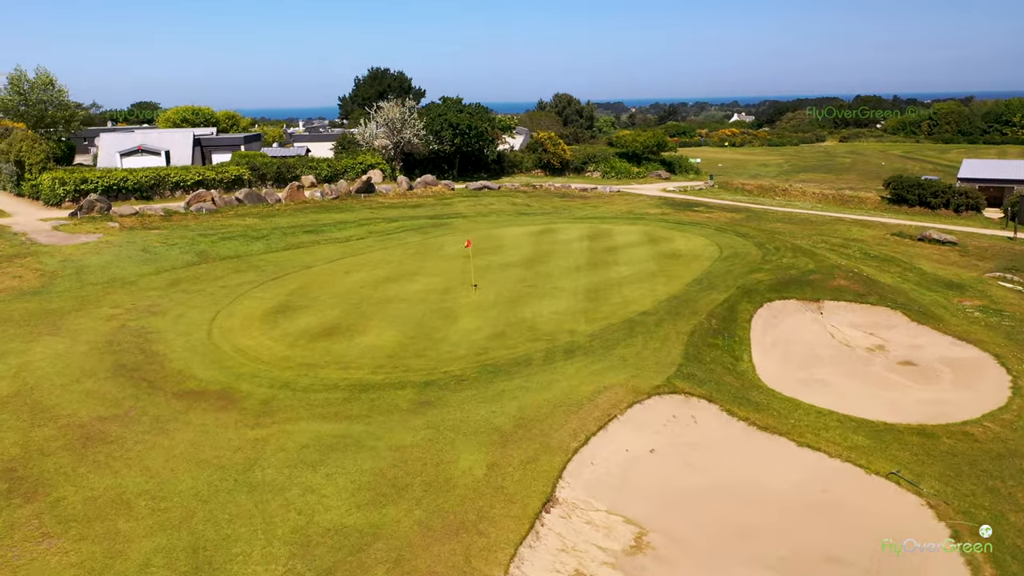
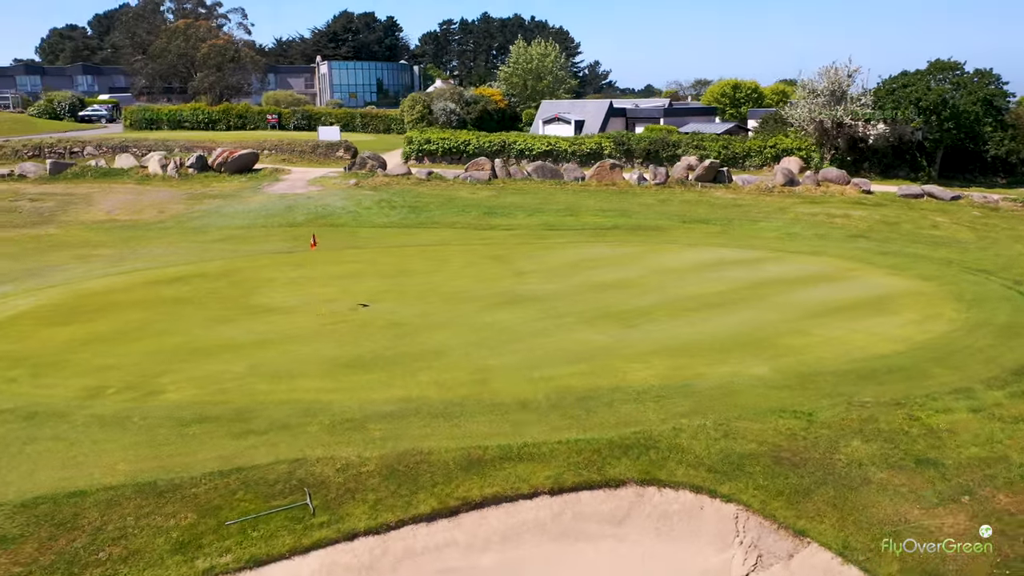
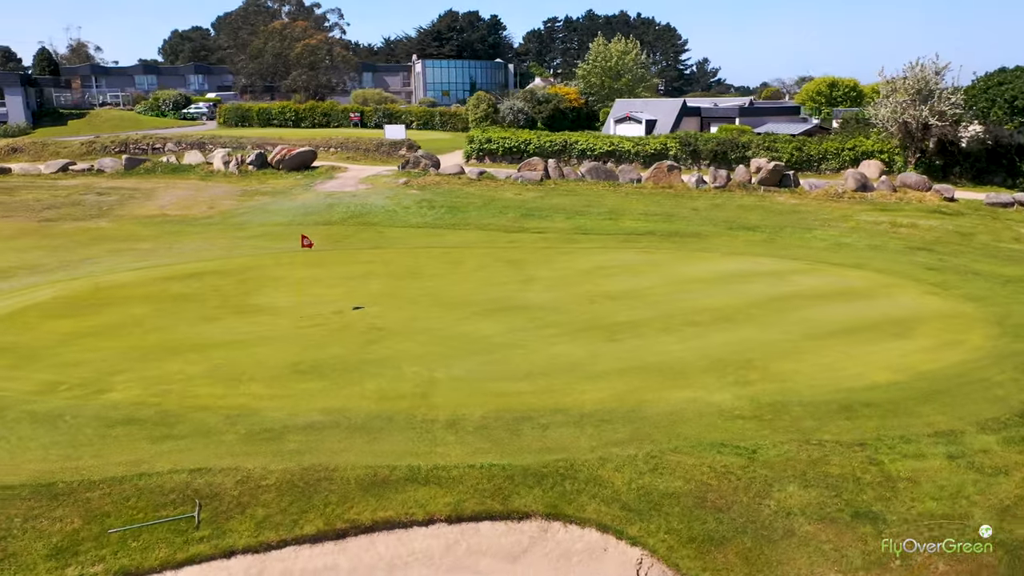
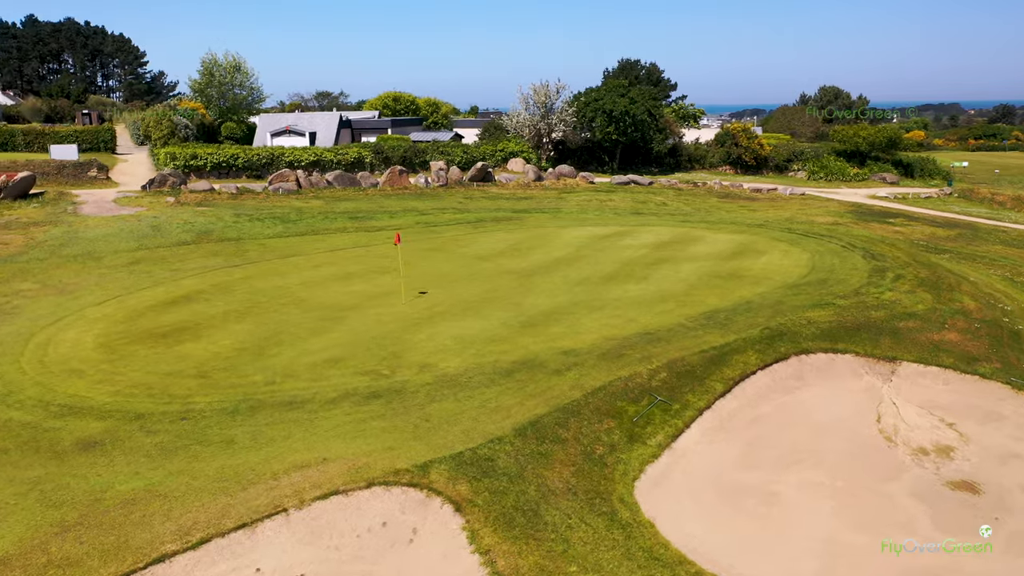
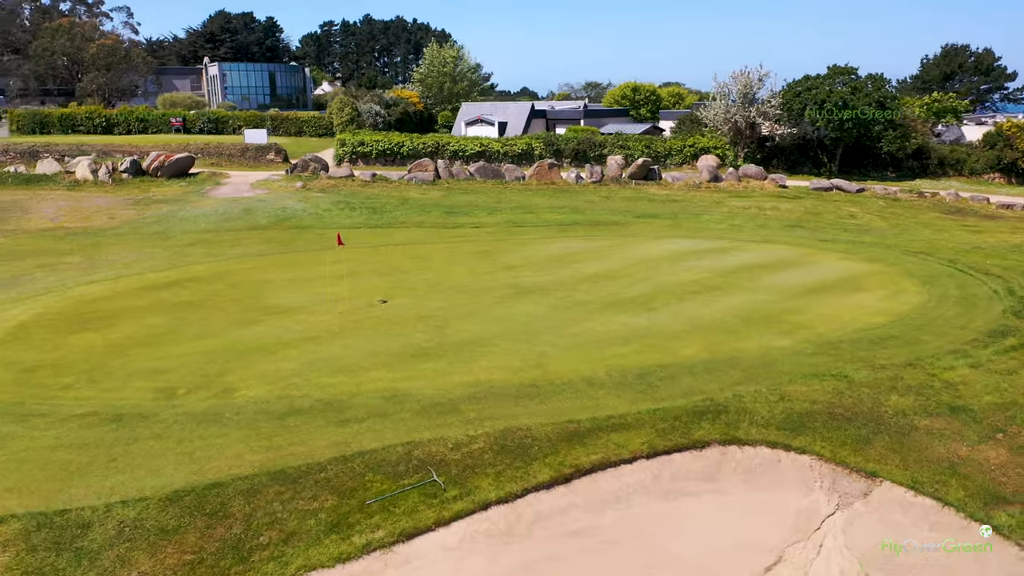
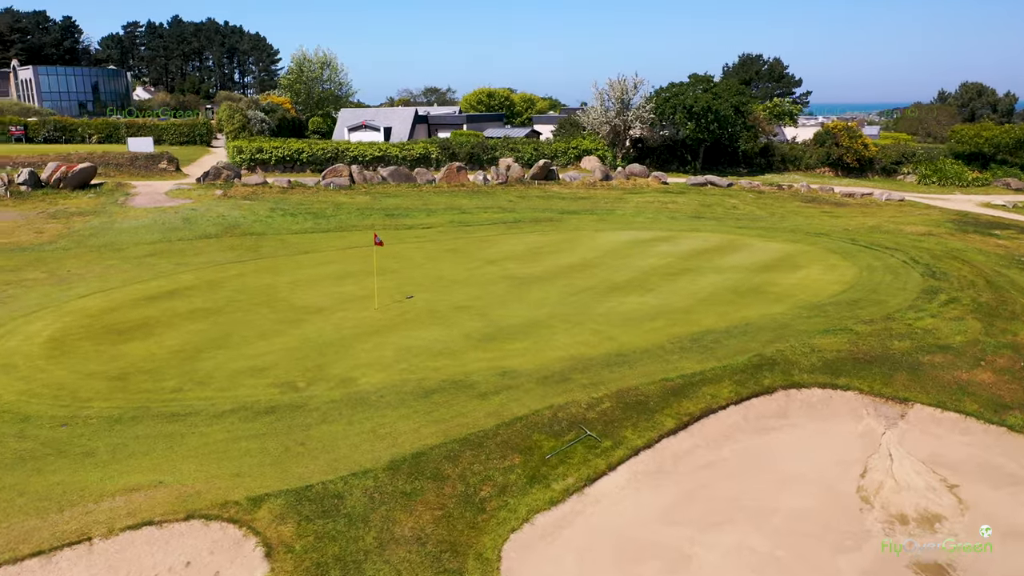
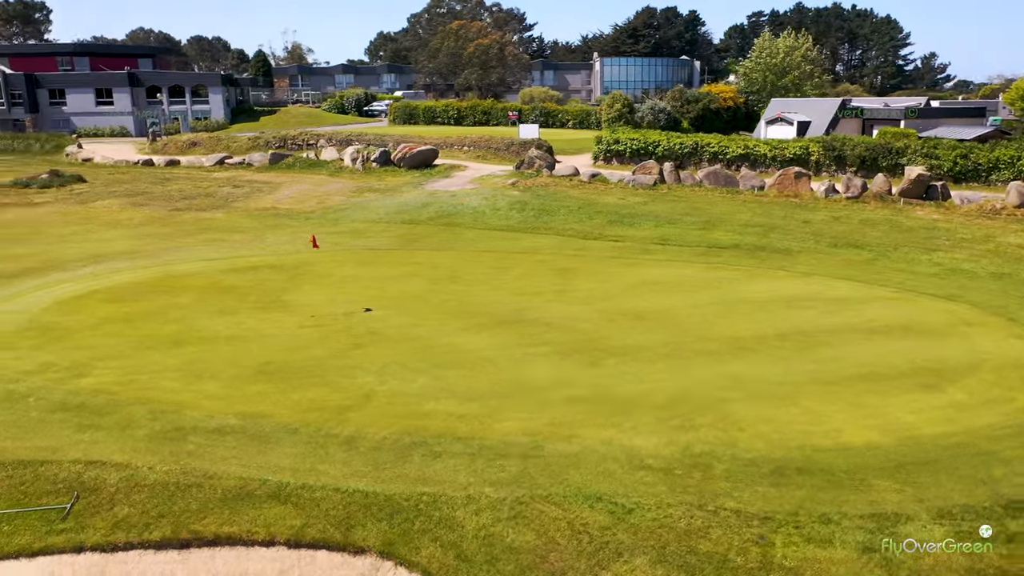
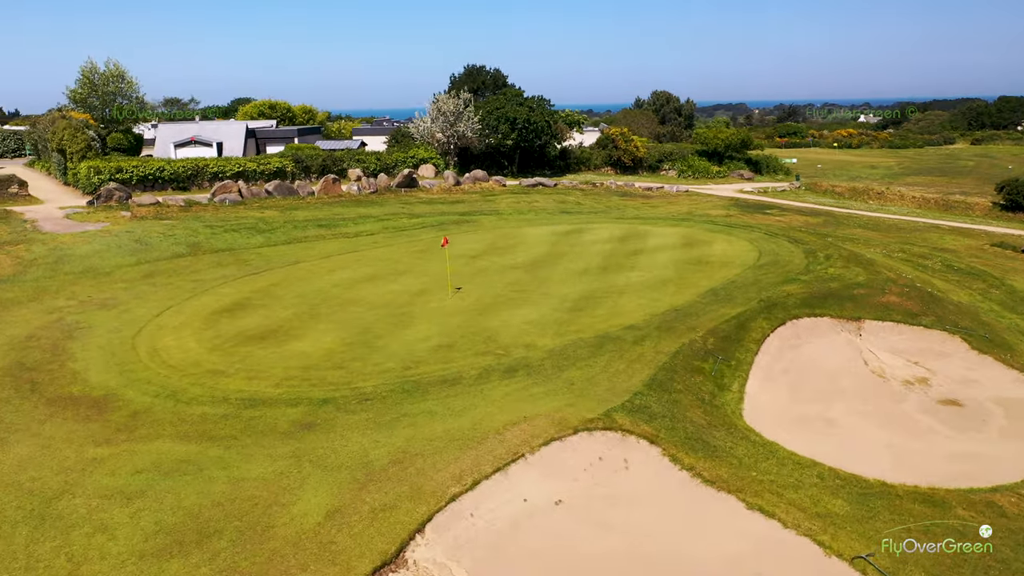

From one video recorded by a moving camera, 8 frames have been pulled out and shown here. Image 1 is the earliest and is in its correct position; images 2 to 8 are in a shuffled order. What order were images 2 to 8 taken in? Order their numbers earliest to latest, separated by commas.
8, 4, 6, 5, 2, 3, 7
